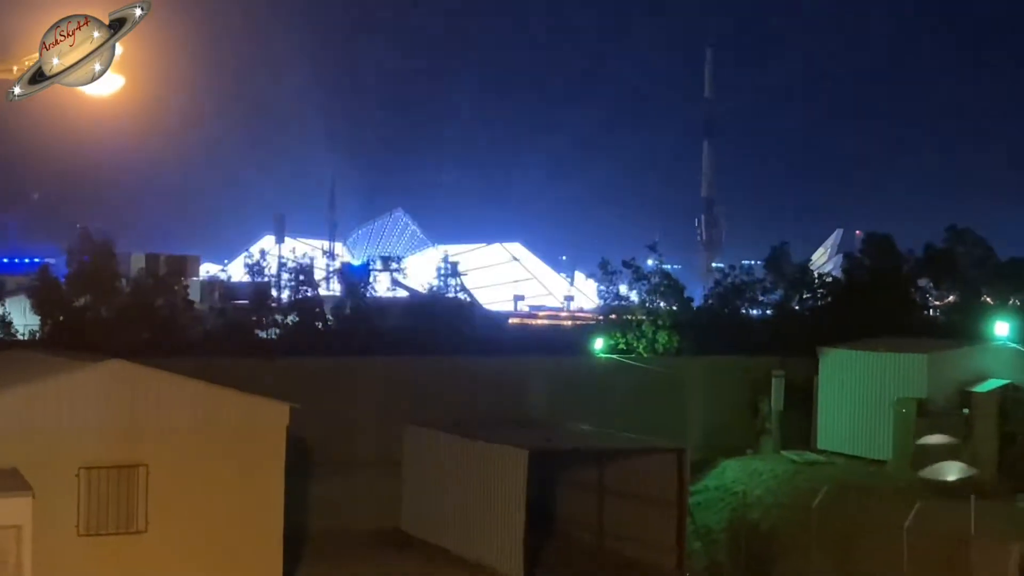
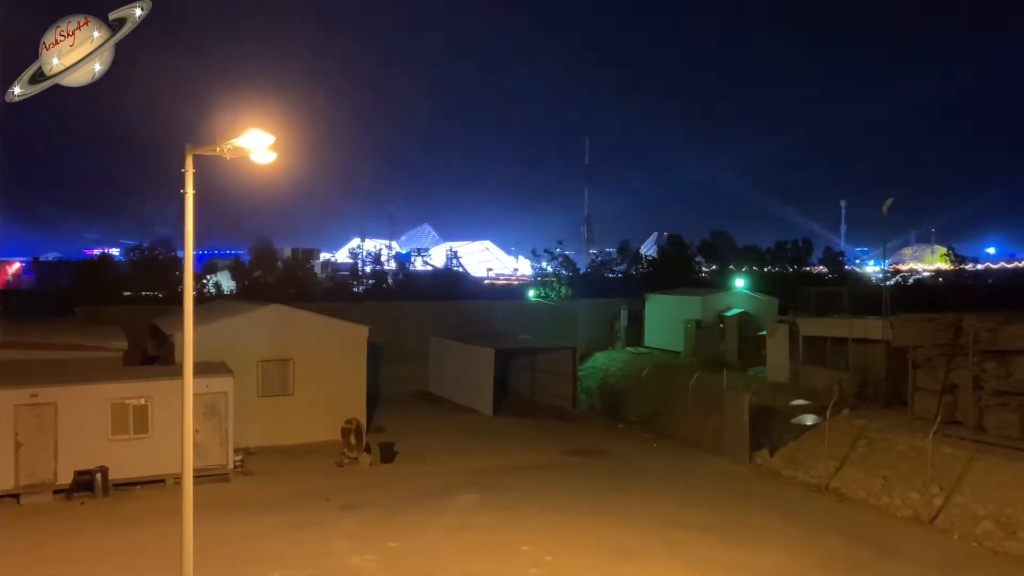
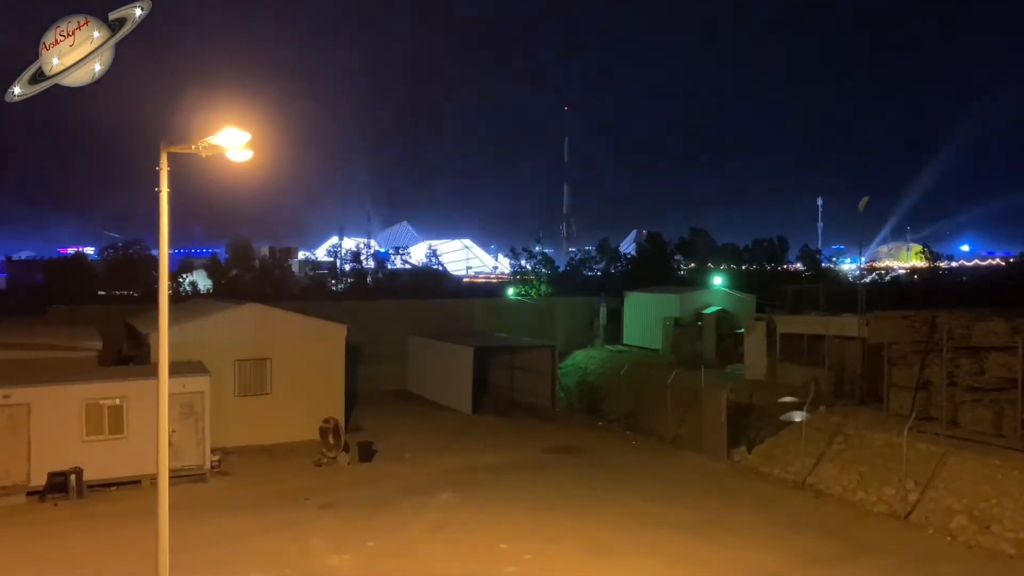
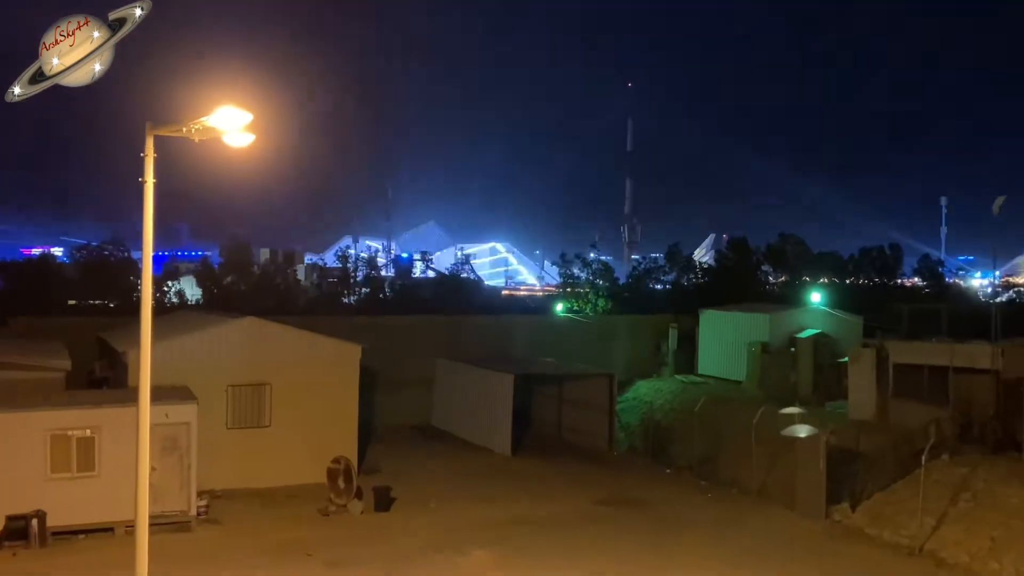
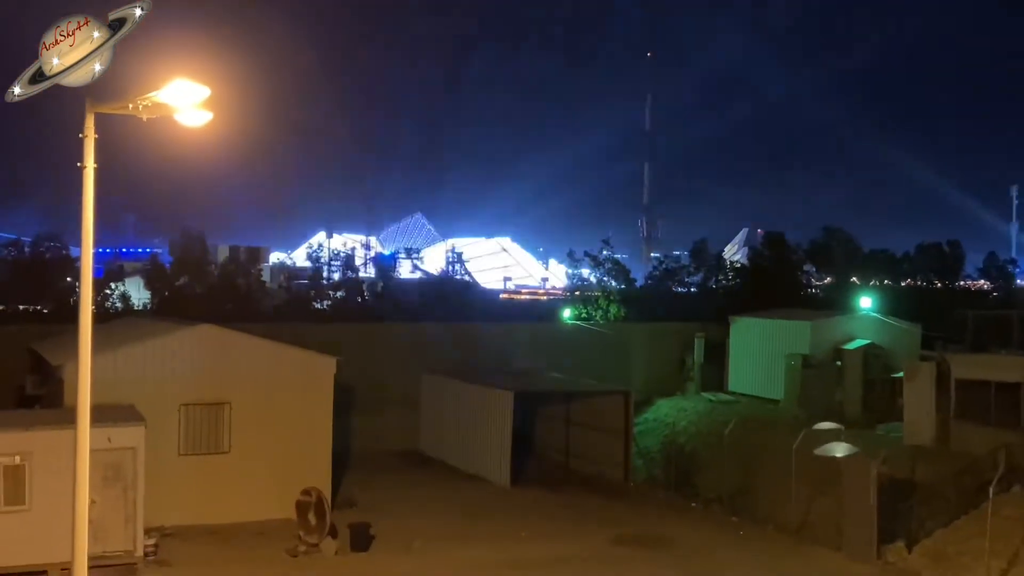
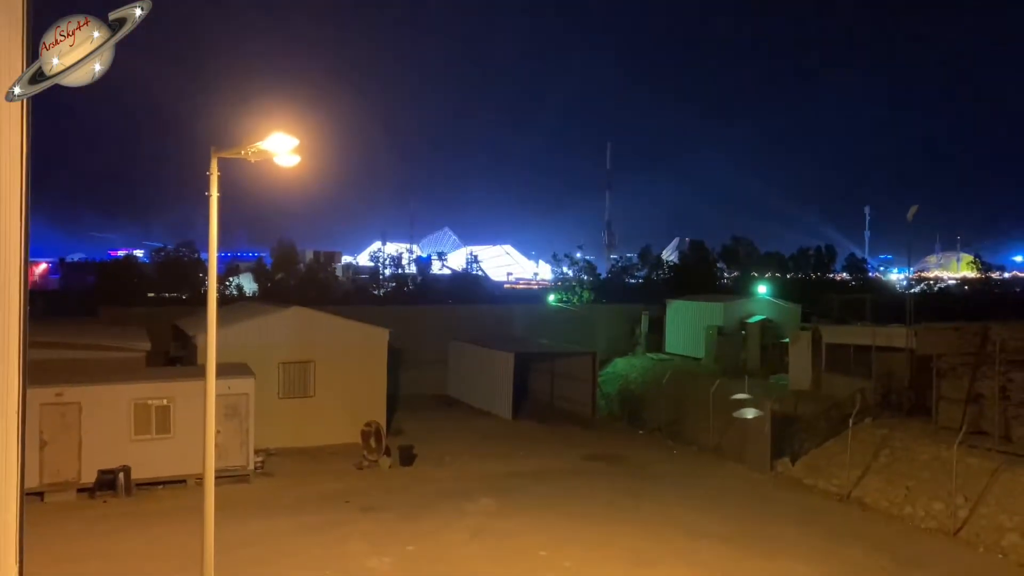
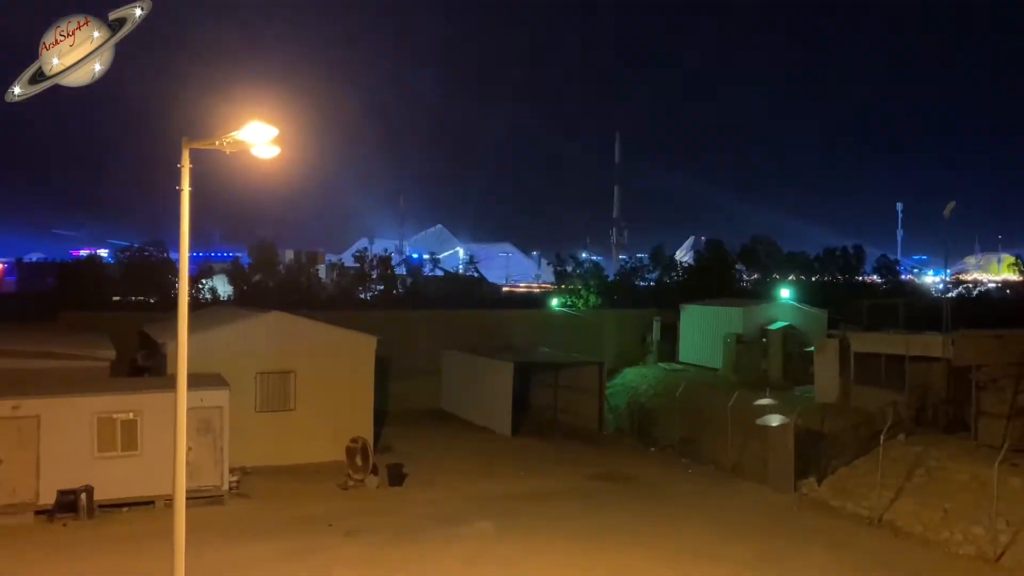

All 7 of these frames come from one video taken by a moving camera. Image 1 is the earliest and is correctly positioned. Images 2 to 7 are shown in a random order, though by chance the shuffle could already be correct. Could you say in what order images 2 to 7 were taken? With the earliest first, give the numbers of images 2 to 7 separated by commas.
5, 4, 7, 6, 2, 3
